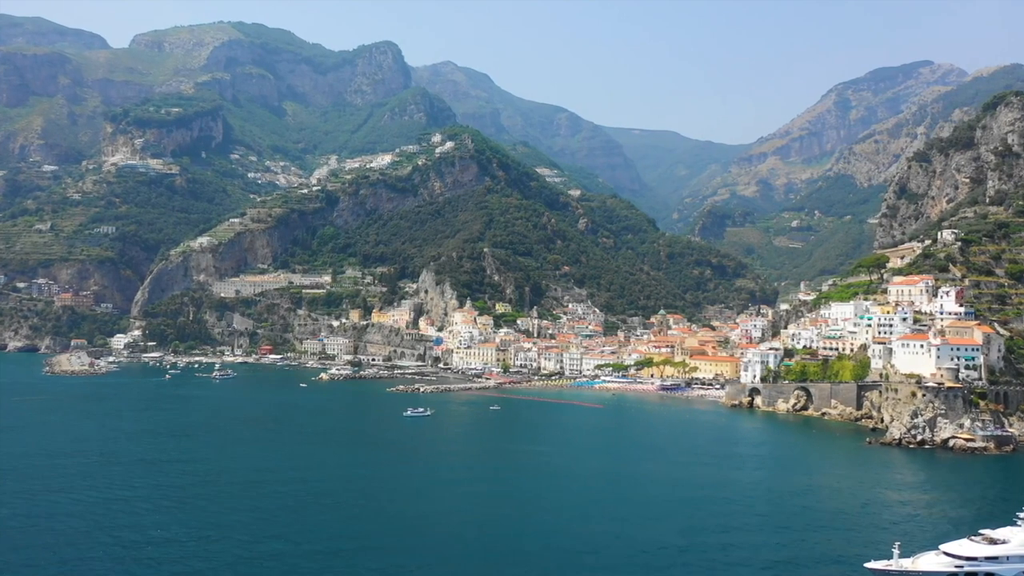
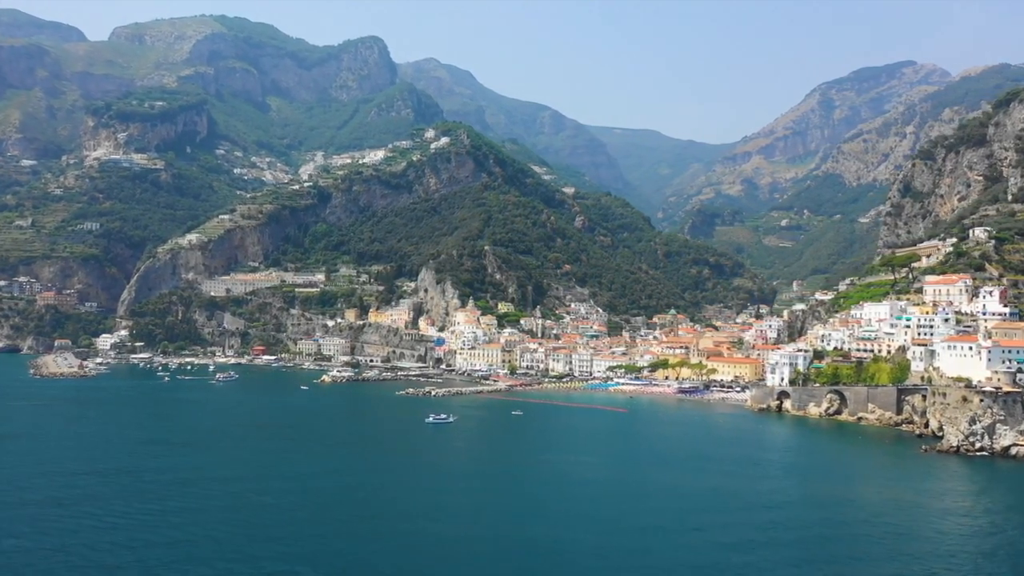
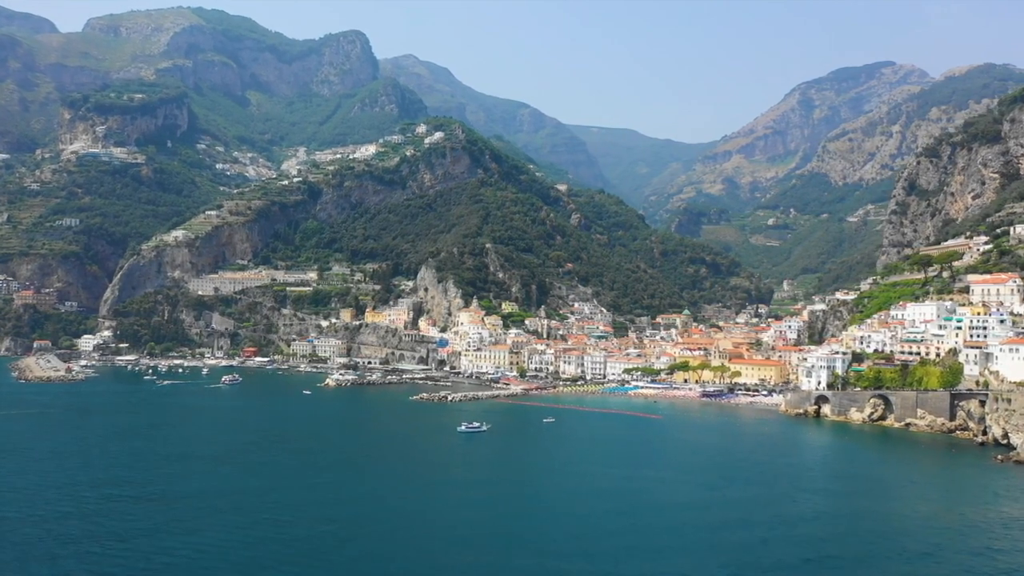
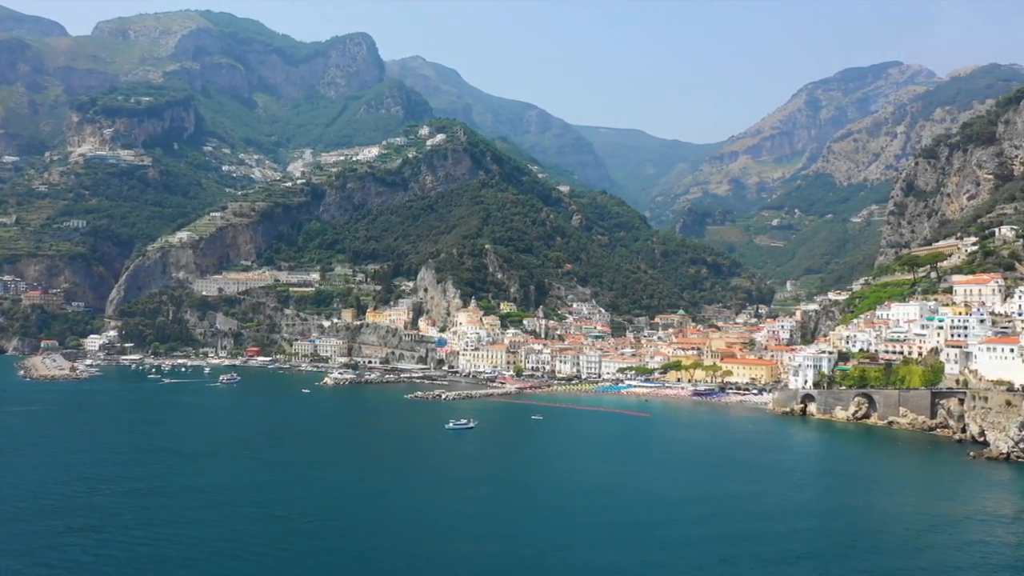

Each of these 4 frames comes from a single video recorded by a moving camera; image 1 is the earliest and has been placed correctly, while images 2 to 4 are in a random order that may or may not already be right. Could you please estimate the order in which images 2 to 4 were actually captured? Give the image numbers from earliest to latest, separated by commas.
2, 4, 3
